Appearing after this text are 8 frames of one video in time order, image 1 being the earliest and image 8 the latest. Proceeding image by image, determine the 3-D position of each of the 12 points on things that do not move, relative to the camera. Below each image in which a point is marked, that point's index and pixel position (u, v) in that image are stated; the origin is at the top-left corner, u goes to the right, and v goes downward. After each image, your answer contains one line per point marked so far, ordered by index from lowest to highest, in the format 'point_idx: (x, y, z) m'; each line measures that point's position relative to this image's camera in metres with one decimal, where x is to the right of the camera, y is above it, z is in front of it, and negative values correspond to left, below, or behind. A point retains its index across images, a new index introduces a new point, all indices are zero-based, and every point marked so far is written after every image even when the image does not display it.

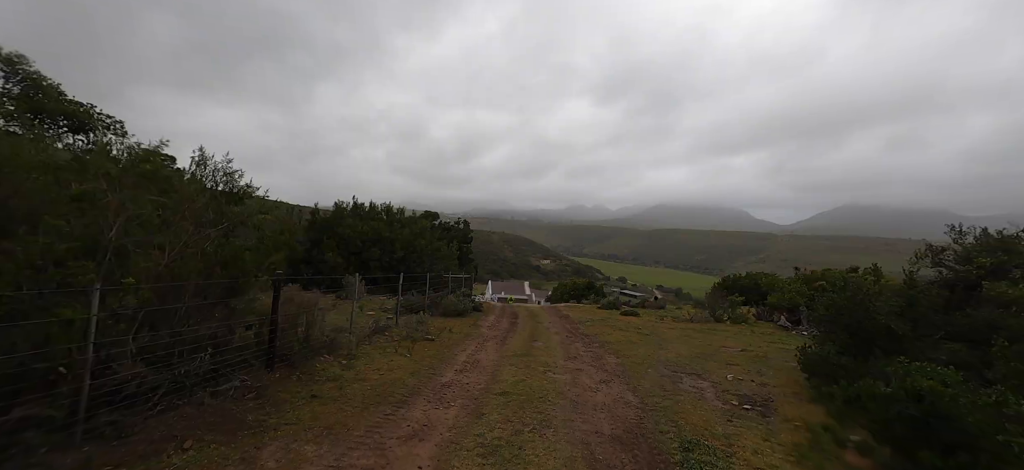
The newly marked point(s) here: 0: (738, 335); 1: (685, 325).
0: (+8.2, -3.6, +16.4) m
1: (+6.9, -3.6, +18.1) m
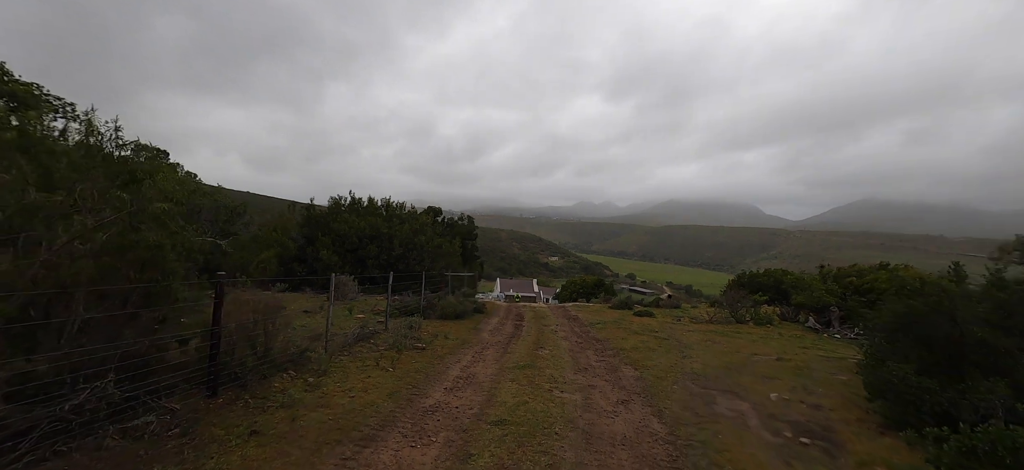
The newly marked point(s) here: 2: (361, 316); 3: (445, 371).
0: (+8.3, -3.4, +14.9) m
1: (+7.1, -3.4, +16.7) m
2: (-4.1, -2.2, +12.2) m
3: (-1.1, -2.3, +7.6) m
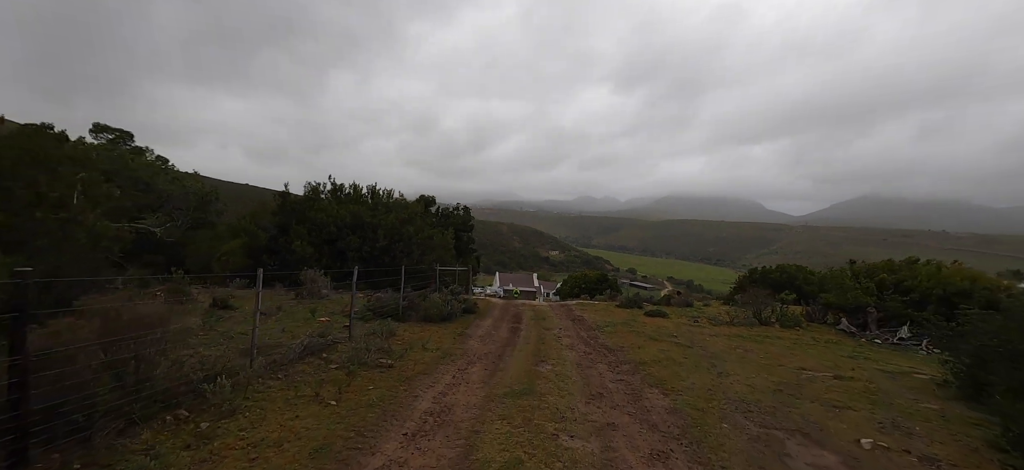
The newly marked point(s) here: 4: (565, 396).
0: (+8.2, -3.2, +12.8) m
1: (+7.0, -3.1, +14.6) m
2: (-4.2, -1.9, +10.1) m
3: (-1.3, -2.1, +5.6) m
4: (+0.8, -2.3, +6.4) m
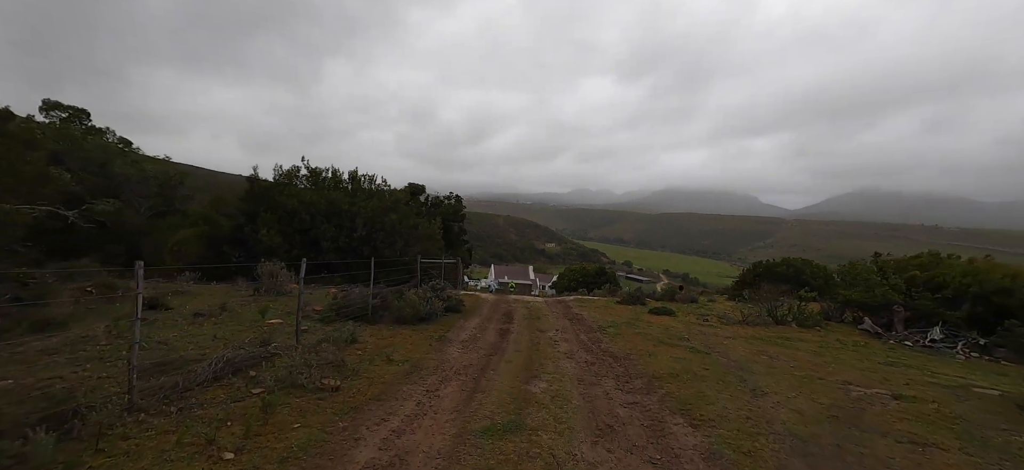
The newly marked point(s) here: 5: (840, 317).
0: (+8.0, -2.9, +11.3) m
1: (+6.7, -2.8, +13.1) m
2: (-4.5, -1.6, +8.5) m
3: (-1.4, -1.9, +3.9) m
4: (+0.6, -2.1, +4.8) m
5: (+12.2, -3.0, +16.7) m
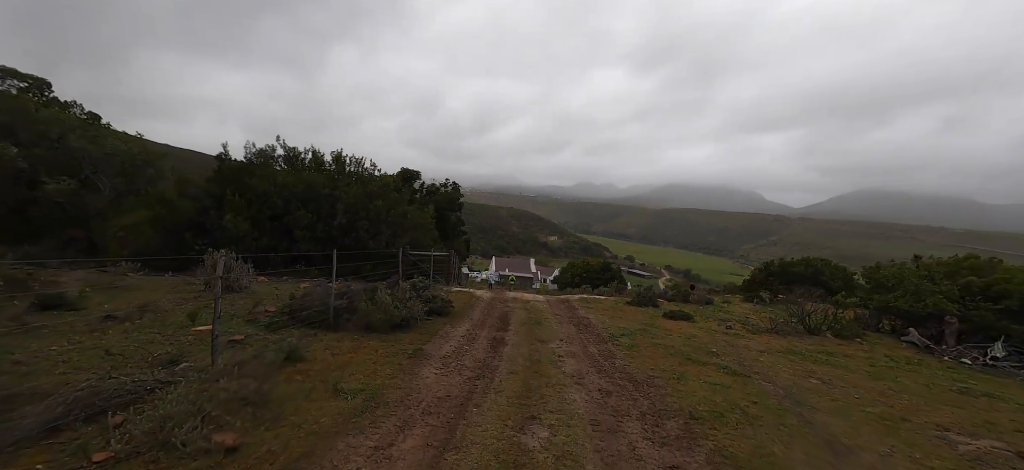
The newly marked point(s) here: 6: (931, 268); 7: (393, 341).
0: (+7.8, -2.9, +9.5) m
1: (+6.6, -2.7, +11.3) m
2: (-4.6, -1.4, +6.7) m
3: (-1.6, -1.8, +2.1) m
4: (+0.4, -2.0, +3.0) m
5: (+12.1, -3.0, +14.9) m
6: (+14.4, -1.1, +15.5) m
7: (-2.0, -1.8, +7.6) m
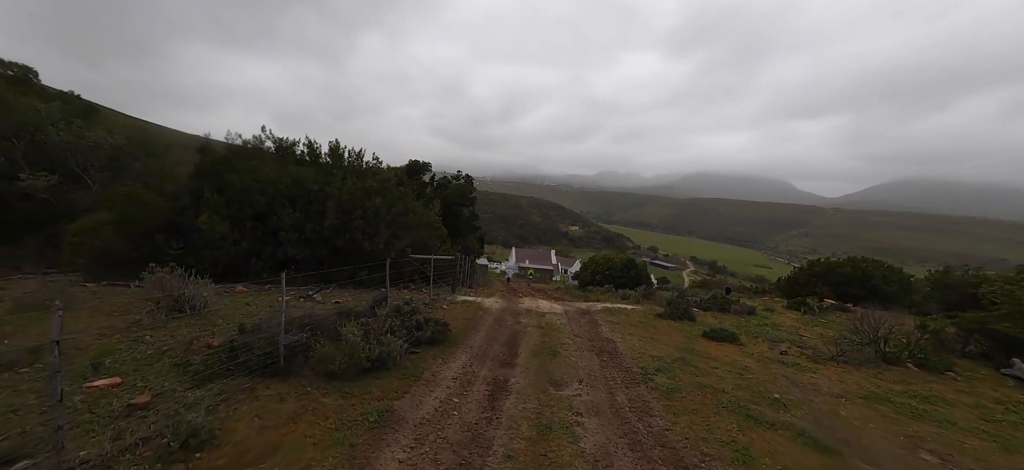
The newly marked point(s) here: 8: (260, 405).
0: (+7.9, -3.1, +7.2) m
1: (+6.8, -2.9, +9.0) m
2: (-4.6, -1.7, +4.9) m
3: (-1.8, -2.2, +0.3) m
4: (+0.2, -2.4, +1.0) m
5: (+12.5, -3.2, +12.4) m
6: (+14.8, -1.3, +12.9) m
7: (-2.0, -2.1, +5.7) m
8: (-2.9, -1.9, +5.2) m
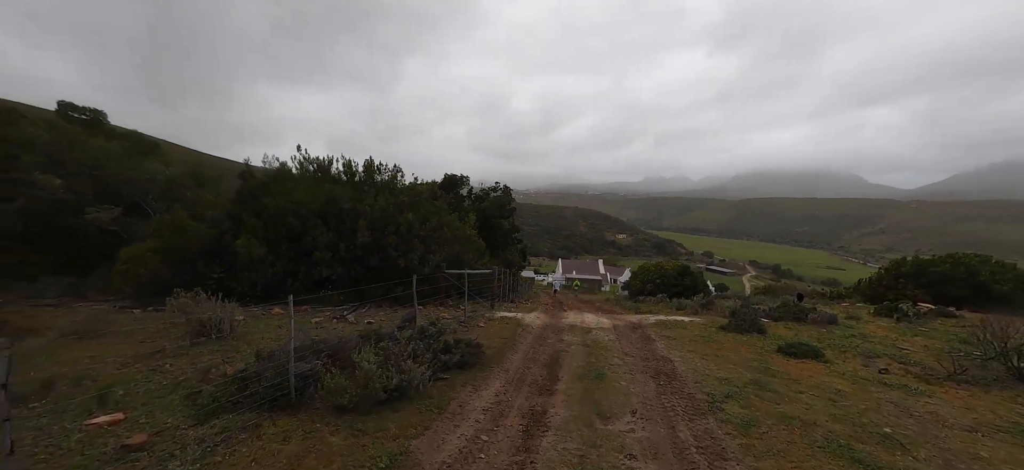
0: (+8.5, -2.9, +5.3) m
1: (+7.6, -2.8, +7.3) m
2: (-4.3, -1.9, +4.5) m
3: (-2.0, -2.2, -0.5) m
4: (+0.1, -2.4, +0.1) m
5: (+13.5, -2.8, +10.0) m
6: (+15.8, -0.9, +10.3) m
7: (-1.6, -2.2, +5.0) m
8: (-2.5, -2.1, +4.6) m
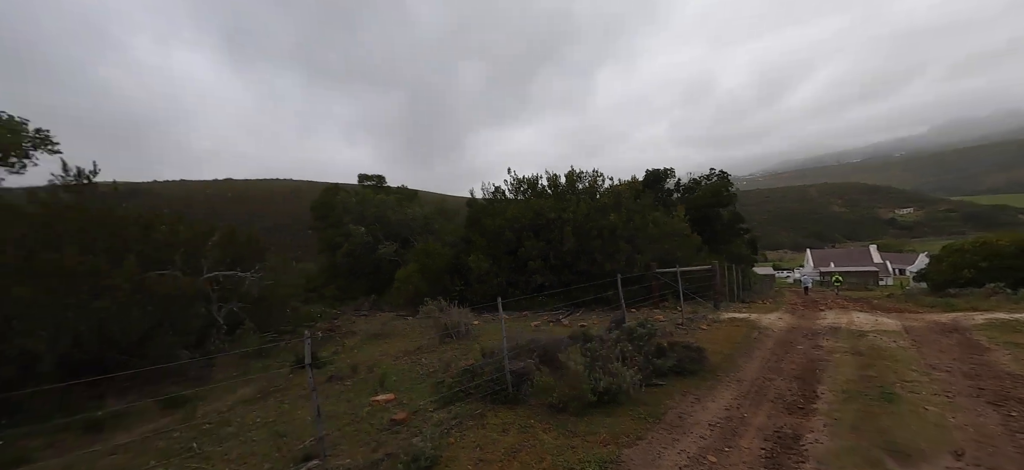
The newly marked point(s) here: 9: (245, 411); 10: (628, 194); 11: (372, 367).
0: (+9.8, -1.6, +0.3) m
1: (+9.8, -1.6, +2.5) m
2: (-2.0, -2.2, +5.4) m
3: (-2.2, -2.2, -0.1) m
4: (-0.1, -2.1, -0.6) m
5: (+16.4, -0.9, +2.2) m
6: (+18.3, +1.3, +1.6) m
7: (+0.7, -2.1, +4.6) m
8: (-0.4, -2.2, +4.7) m
9: (-4.0, -2.3, +6.3) m
10: (+3.9, +1.4, +15.1) m
11: (-2.6, -2.3, +7.8) m
